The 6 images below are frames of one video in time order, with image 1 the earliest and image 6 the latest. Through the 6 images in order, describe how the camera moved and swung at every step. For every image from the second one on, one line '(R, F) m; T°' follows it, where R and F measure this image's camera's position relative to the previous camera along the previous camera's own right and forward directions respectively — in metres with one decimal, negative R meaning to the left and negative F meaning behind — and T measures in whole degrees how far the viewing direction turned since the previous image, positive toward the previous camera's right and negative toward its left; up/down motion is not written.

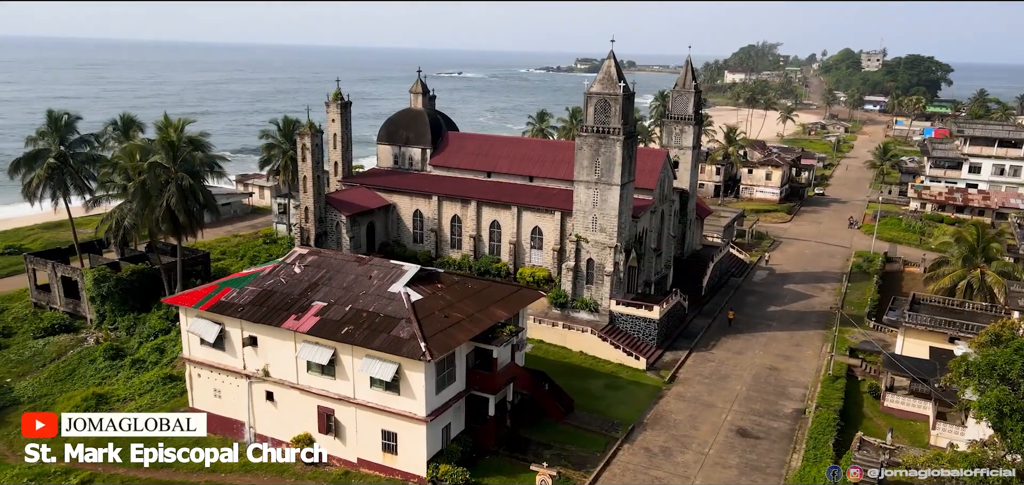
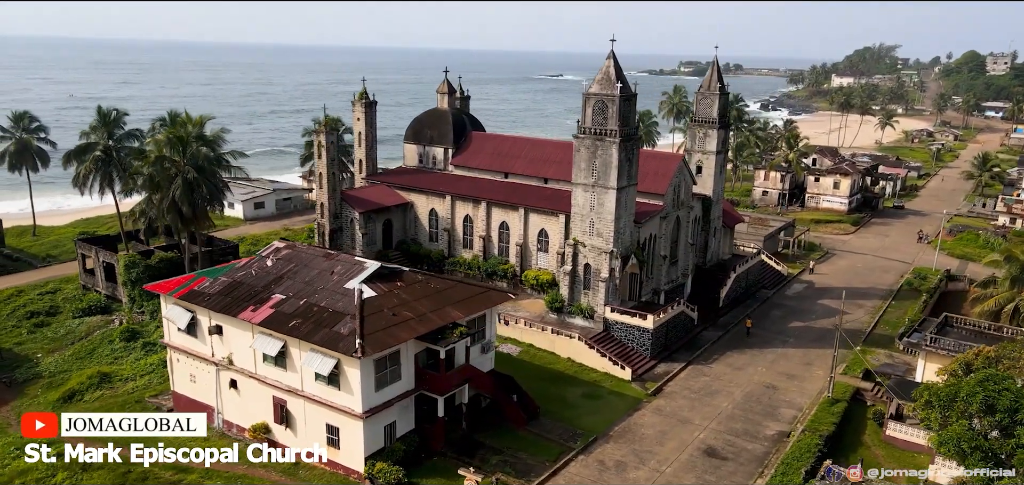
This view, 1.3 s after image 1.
(+4.3, +0.6) m; -7°
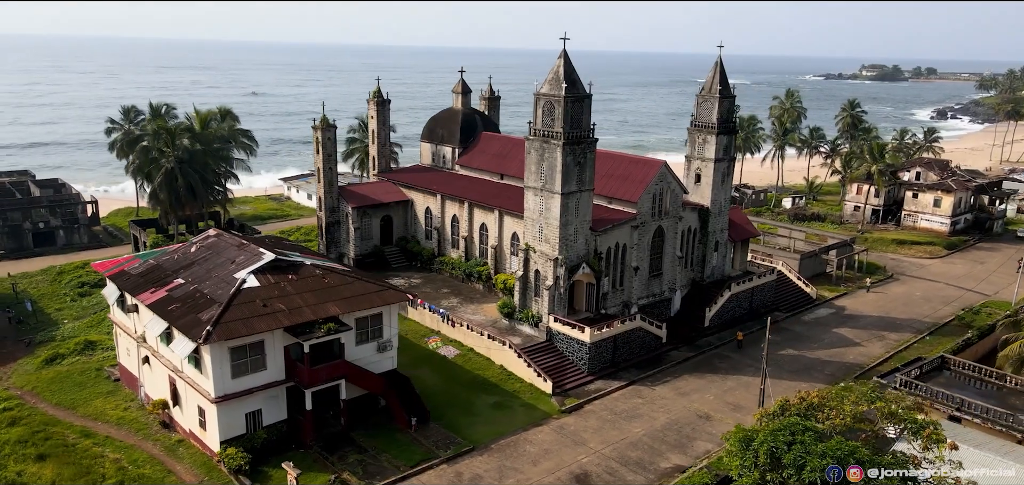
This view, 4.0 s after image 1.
(+8.5, +1.5) m; -12°
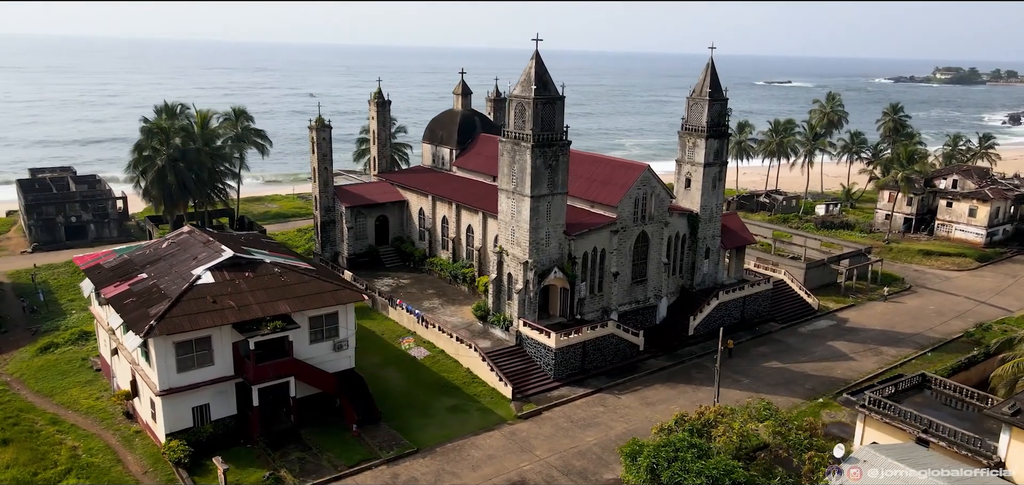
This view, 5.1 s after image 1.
(+3.4, +0.4) m; -4°
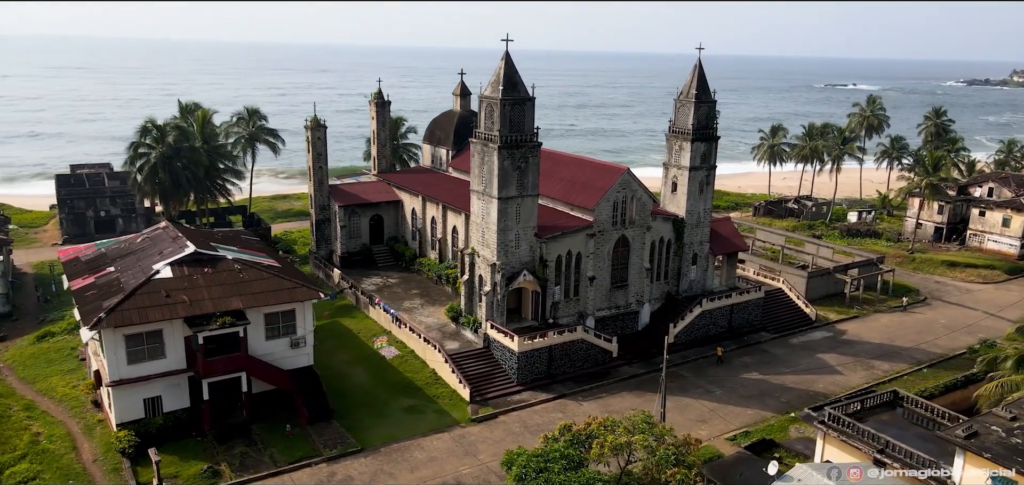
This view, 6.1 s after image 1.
(+3.4, +0.3) m; -4°
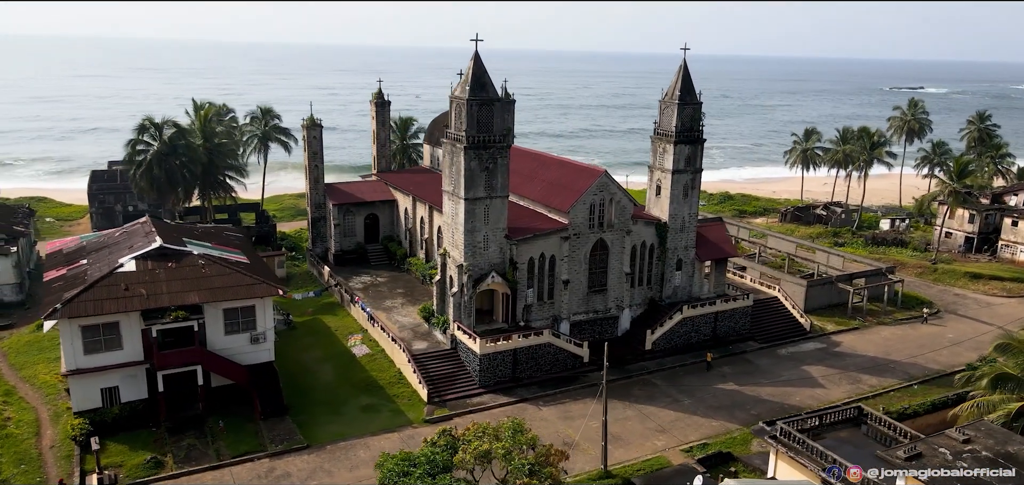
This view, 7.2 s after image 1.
(+3.3, +0.3) m; -4°
